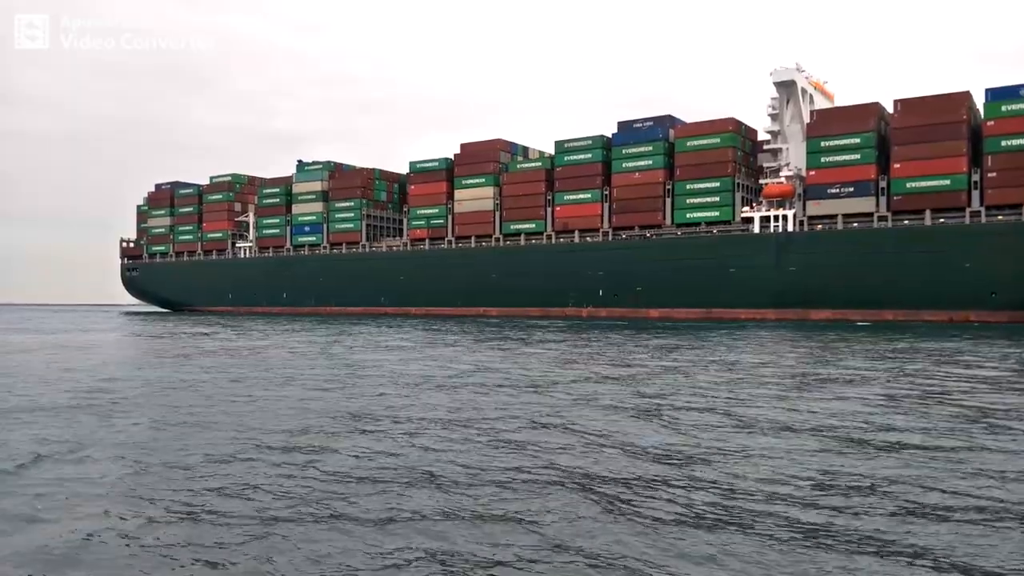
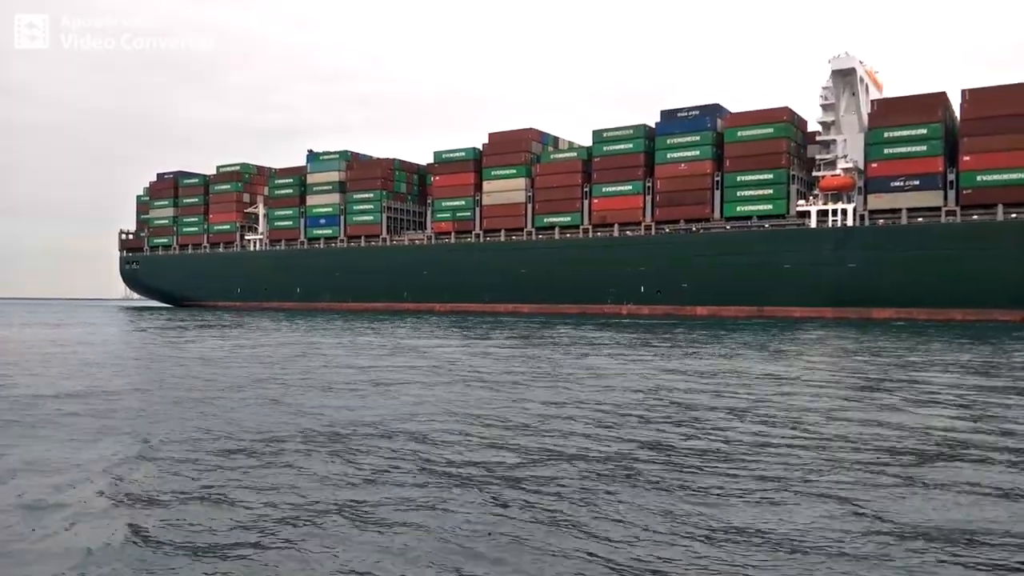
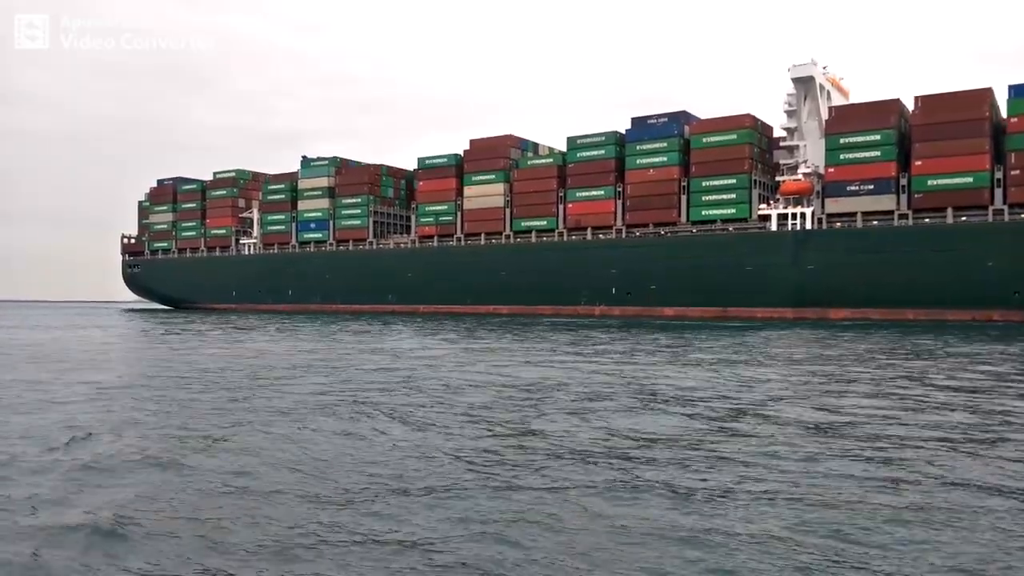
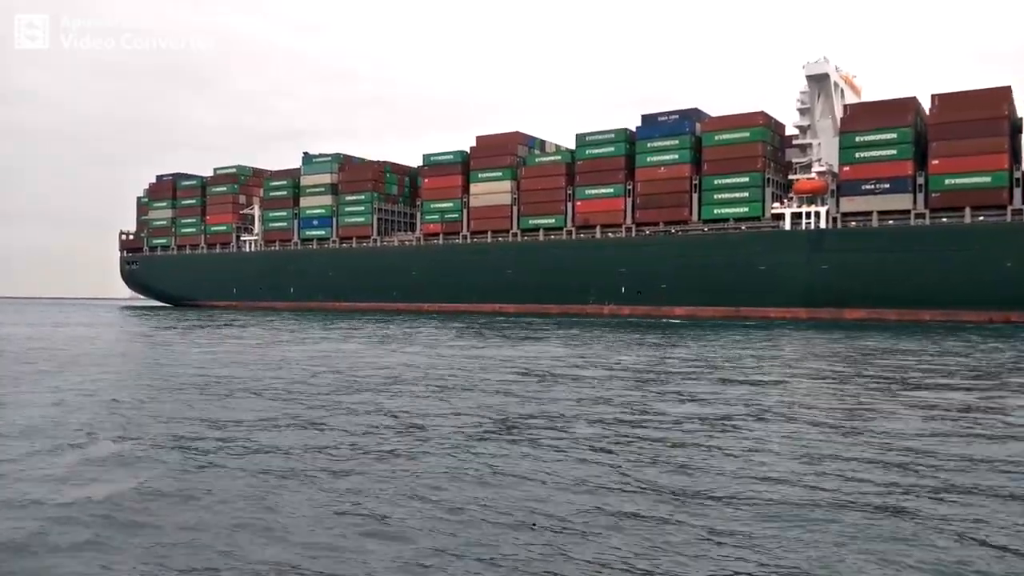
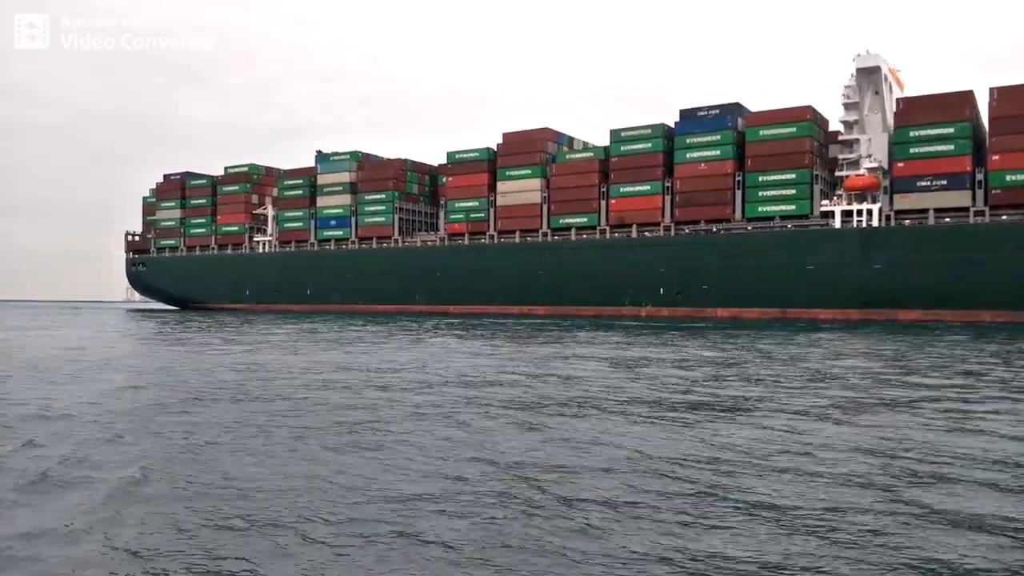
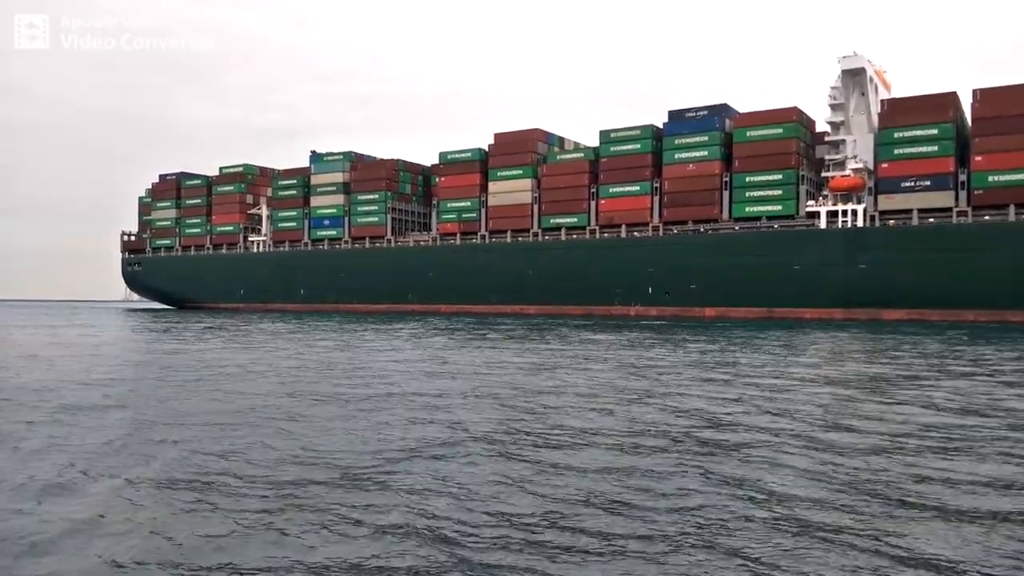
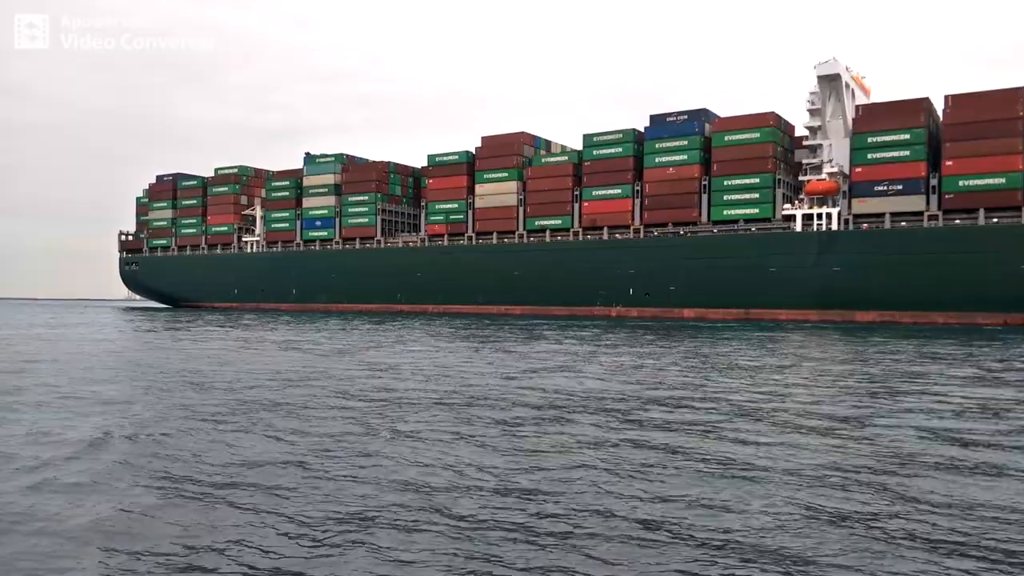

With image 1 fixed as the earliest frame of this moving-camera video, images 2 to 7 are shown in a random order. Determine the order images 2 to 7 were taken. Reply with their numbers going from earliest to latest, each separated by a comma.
3, 4, 7, 2, 6, 5
